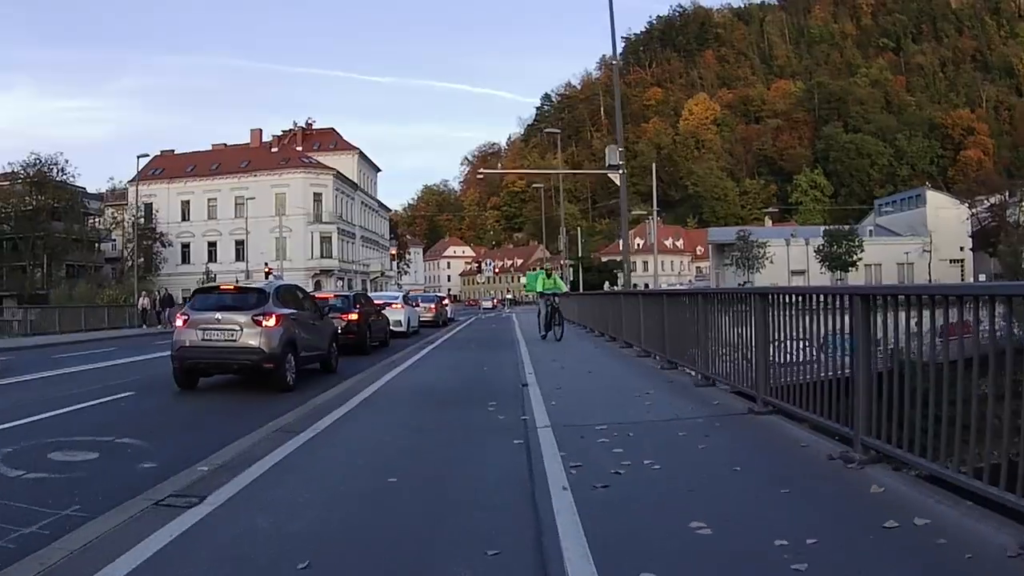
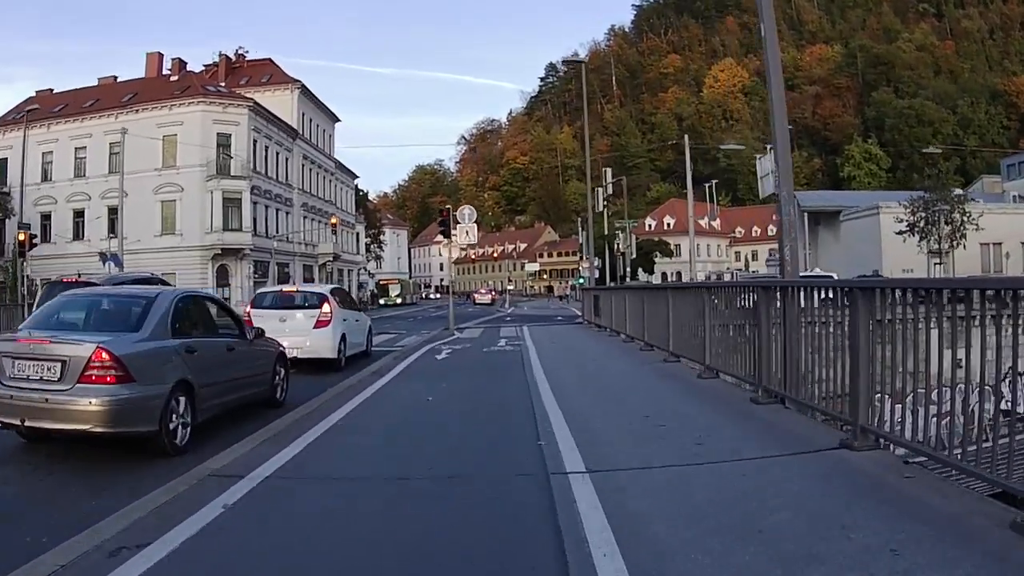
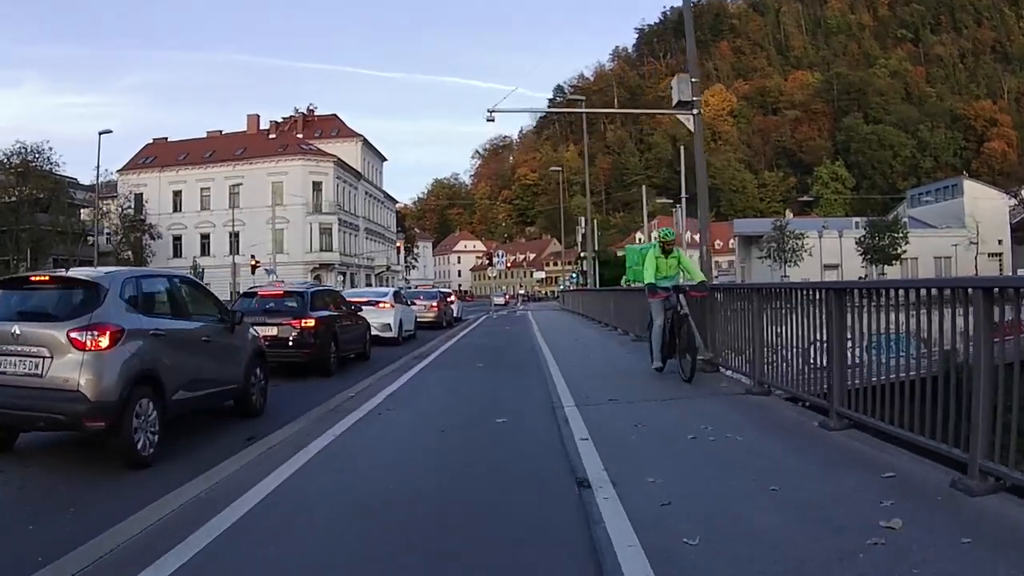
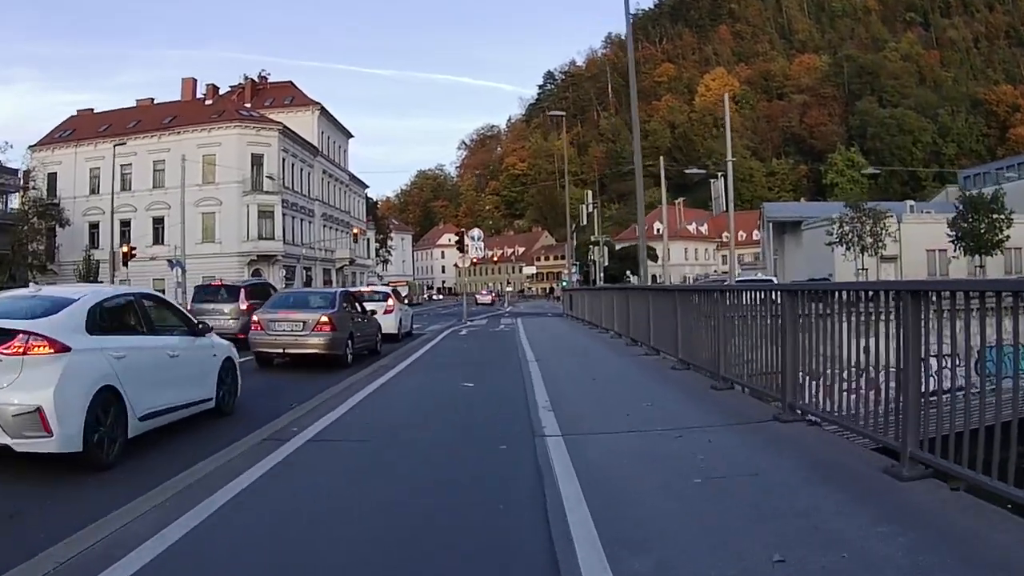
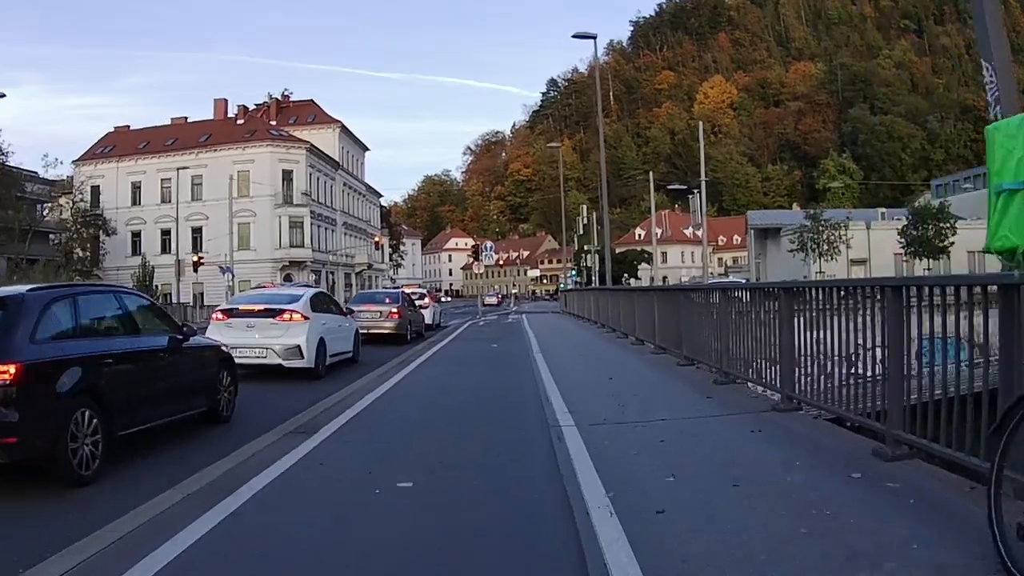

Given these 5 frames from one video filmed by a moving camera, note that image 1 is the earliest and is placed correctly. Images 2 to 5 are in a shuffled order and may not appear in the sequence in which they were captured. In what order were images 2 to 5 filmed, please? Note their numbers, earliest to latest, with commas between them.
3, 5, 4, 2
